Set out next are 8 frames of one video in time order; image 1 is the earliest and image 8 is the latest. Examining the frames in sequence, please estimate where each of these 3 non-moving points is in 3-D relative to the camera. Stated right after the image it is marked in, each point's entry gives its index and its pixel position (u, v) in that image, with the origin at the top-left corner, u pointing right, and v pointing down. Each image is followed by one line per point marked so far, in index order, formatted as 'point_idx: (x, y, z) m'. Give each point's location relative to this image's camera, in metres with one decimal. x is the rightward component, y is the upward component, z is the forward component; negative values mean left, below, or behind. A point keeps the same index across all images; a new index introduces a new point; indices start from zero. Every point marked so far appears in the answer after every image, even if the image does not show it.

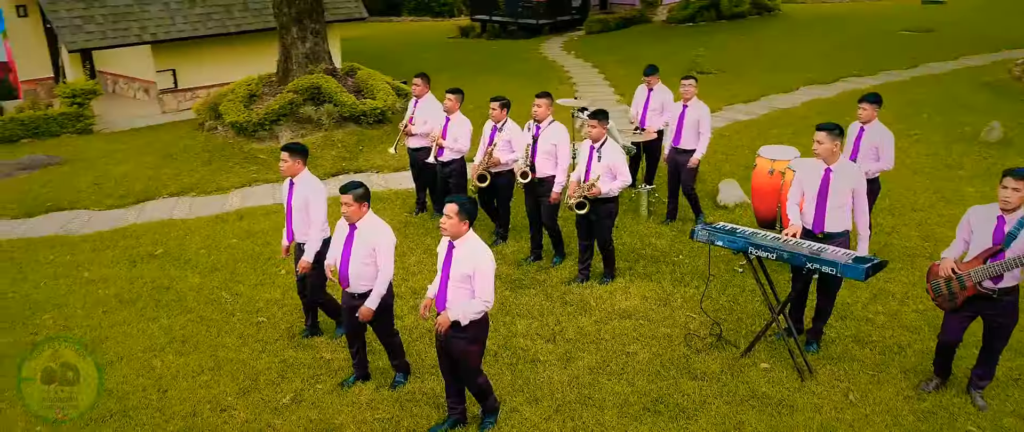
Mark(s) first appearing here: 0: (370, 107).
0: (-2.8, +2.1, +14.2) m
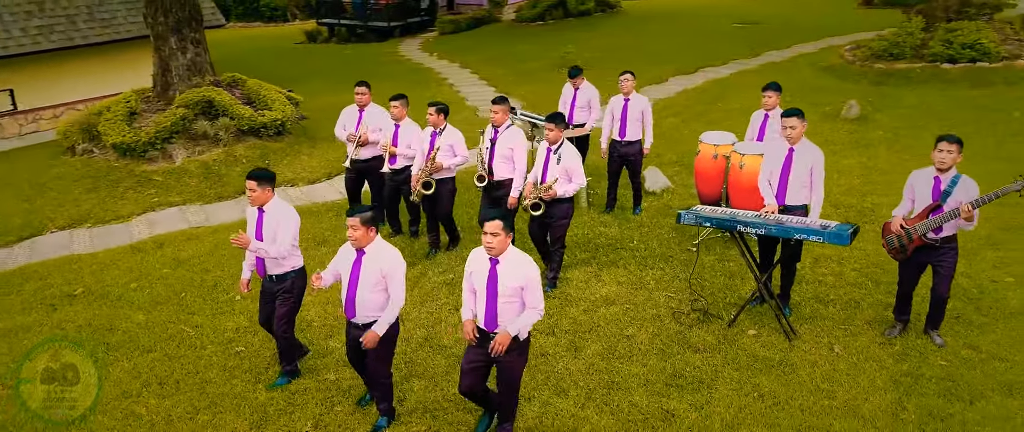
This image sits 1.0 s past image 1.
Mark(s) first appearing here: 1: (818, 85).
0: (-4.5, +1.8, +13.5) m
1: (+7.3, +3.1, +17.3) m
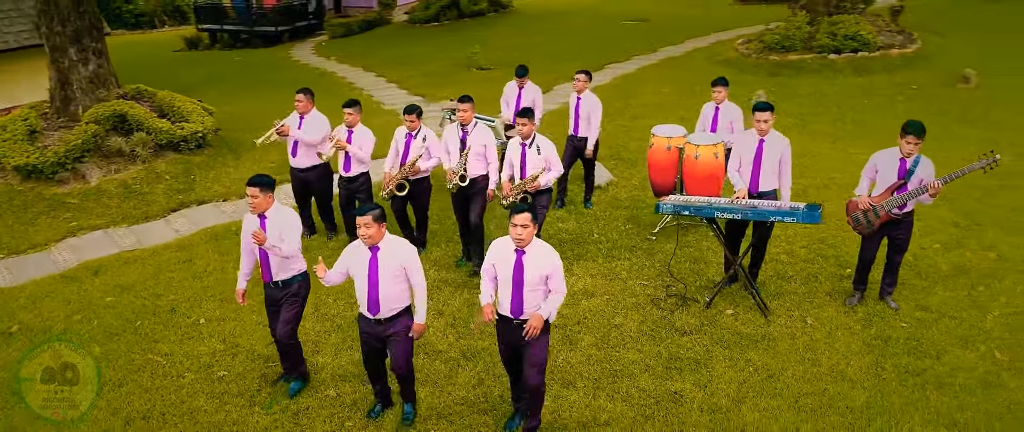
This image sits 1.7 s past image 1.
0: (-5.7, +1.5, +12.8) m
1: (+5.3, +3.5, +18.4) m
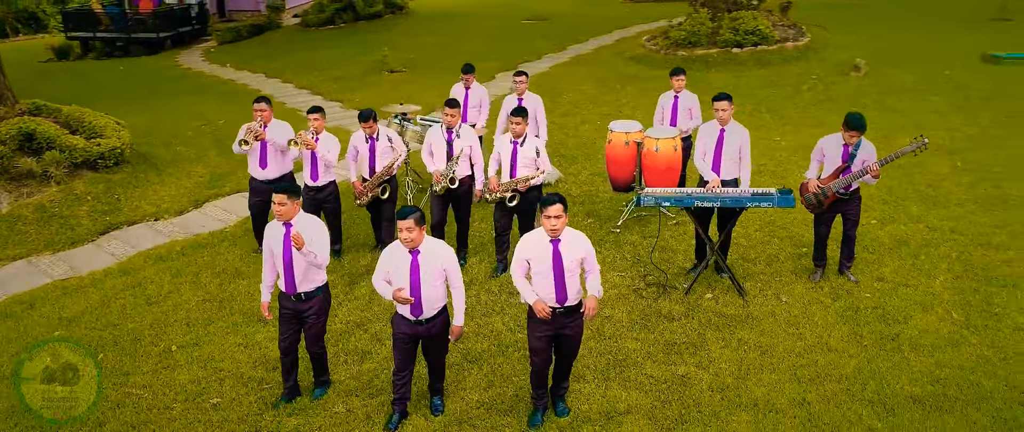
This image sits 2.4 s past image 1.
0: (-6.6, +1.1, +11.9) m
1: (+3.2, +3.7, +19.1) m
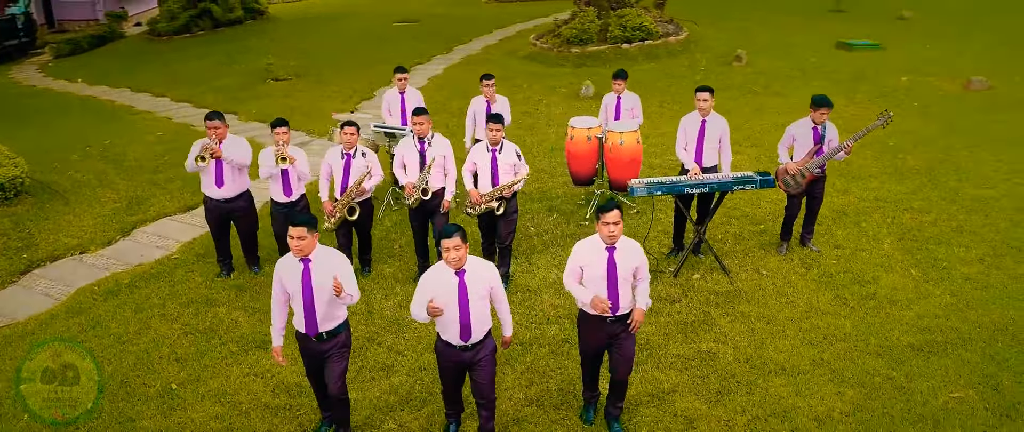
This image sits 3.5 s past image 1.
0: (-7.4, +0.6, +10.6) m
1: (+0.6, +3.9, +19.6) m
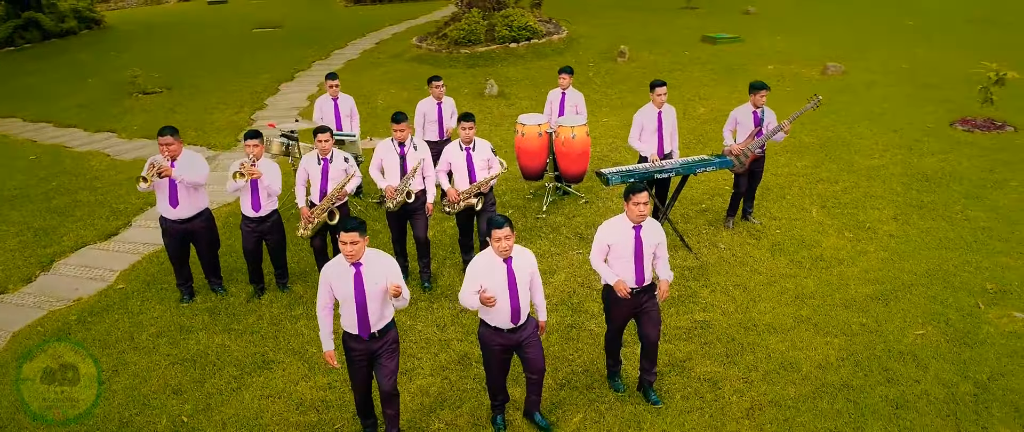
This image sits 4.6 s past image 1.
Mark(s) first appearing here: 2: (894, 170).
0: (-8.0, 0.0, +9.2) m
1: (-2.2, +3.9, +19.7) m
2: (+5.9, +0.7, +11.1) m
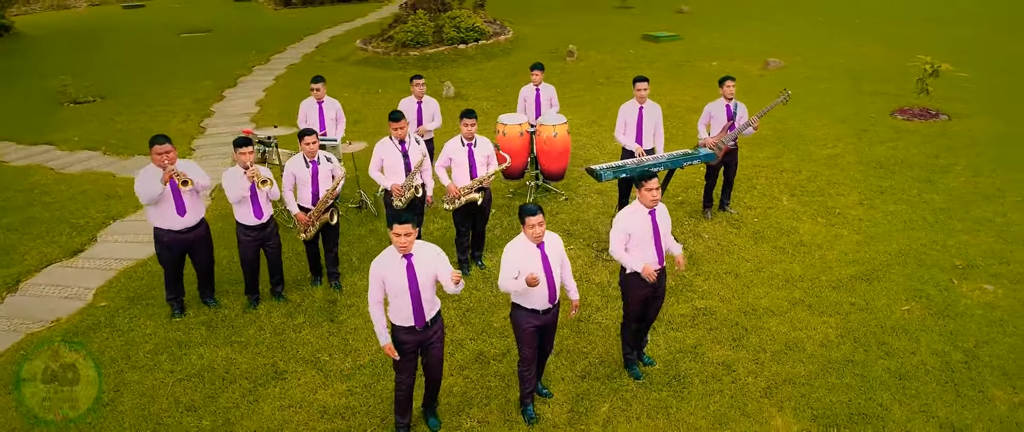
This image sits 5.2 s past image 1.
0: (-8.0, -0.3, +8.5) m
1: (-3.5, +3.7, +19.5) m
2: (+5.5, +0.9, +11.8) m
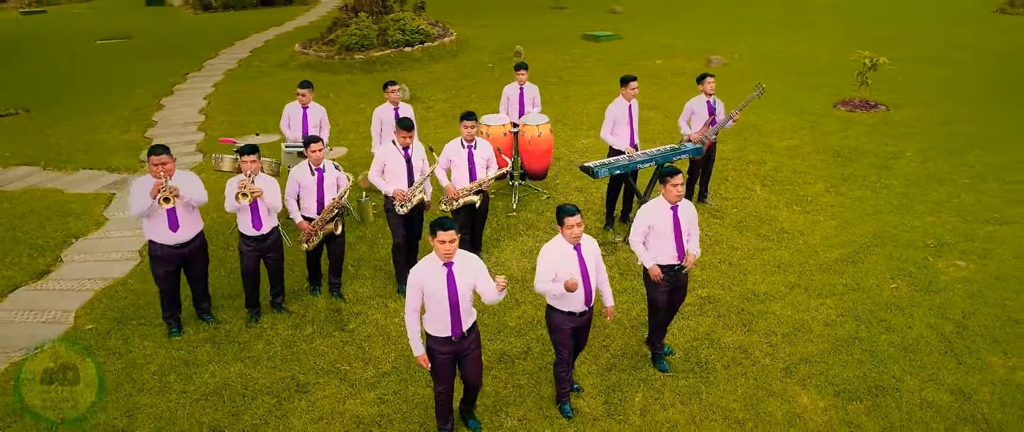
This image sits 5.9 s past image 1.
0: (-7.9, -0.6, +7.7) m
1: (-4.8, +3.6, +19.1) m
2: (+5.1, +1.2, +12.5) m
